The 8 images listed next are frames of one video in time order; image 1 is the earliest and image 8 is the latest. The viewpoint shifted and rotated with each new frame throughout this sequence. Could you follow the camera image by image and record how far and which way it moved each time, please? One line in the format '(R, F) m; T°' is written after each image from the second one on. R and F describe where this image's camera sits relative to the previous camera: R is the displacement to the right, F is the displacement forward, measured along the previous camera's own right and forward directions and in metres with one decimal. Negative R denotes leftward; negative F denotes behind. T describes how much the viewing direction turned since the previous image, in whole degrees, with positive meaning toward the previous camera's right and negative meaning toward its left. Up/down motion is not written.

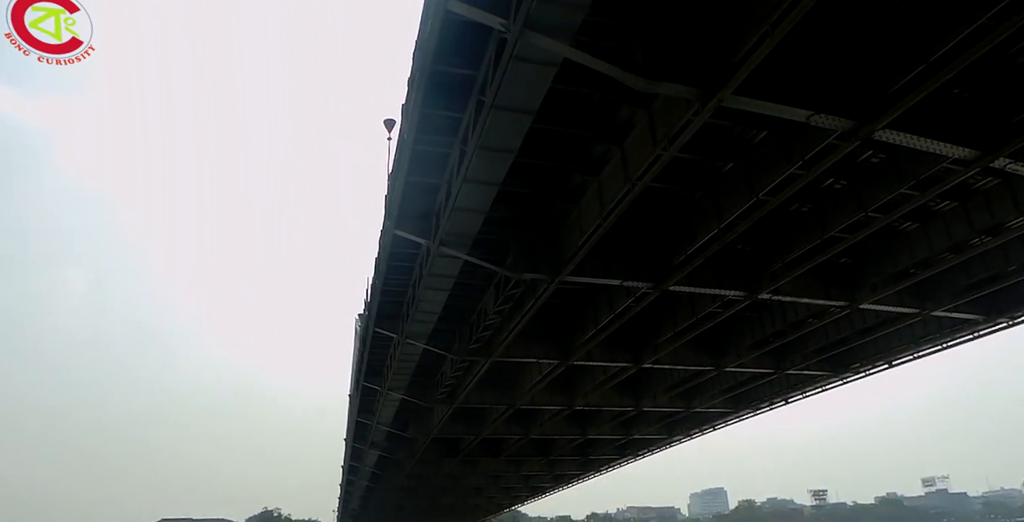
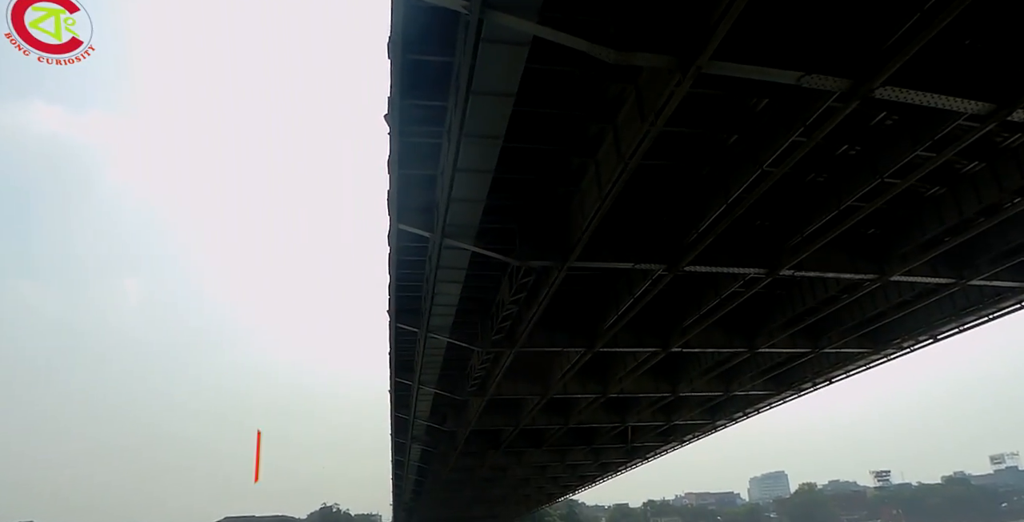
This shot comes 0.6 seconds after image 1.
(+1.0, +0.2) m; -4°
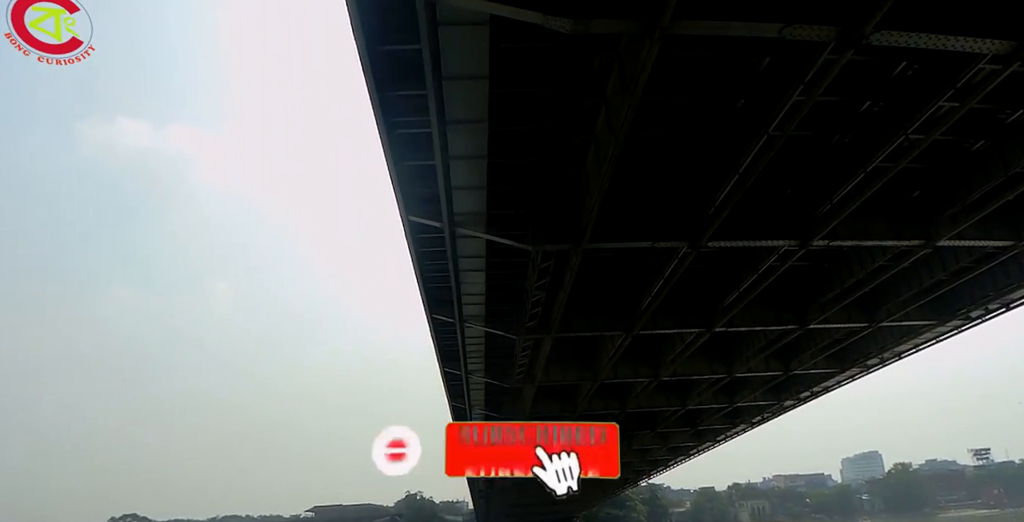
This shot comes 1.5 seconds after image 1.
(+1.4, +0.3) m; -7°
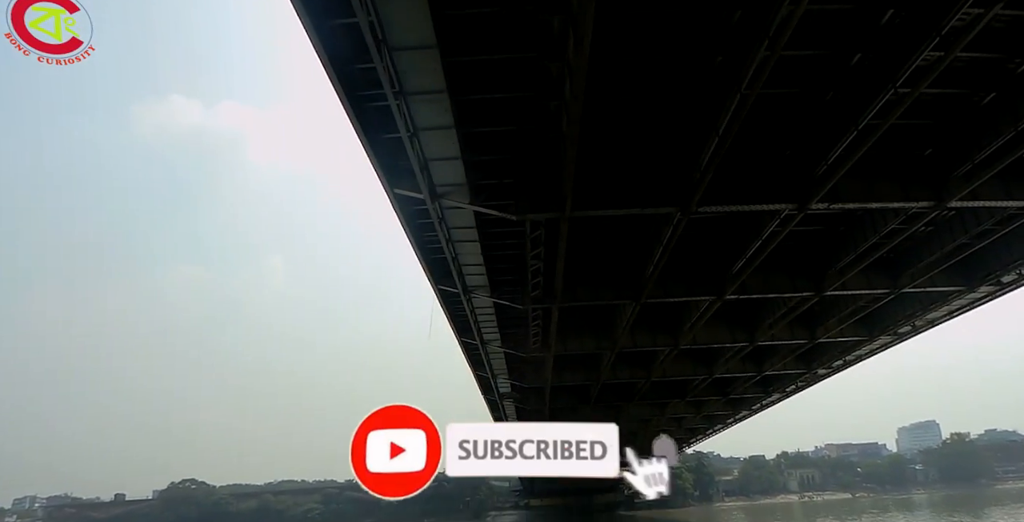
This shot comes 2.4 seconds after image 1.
(+1.5, +0.2) m; -4°
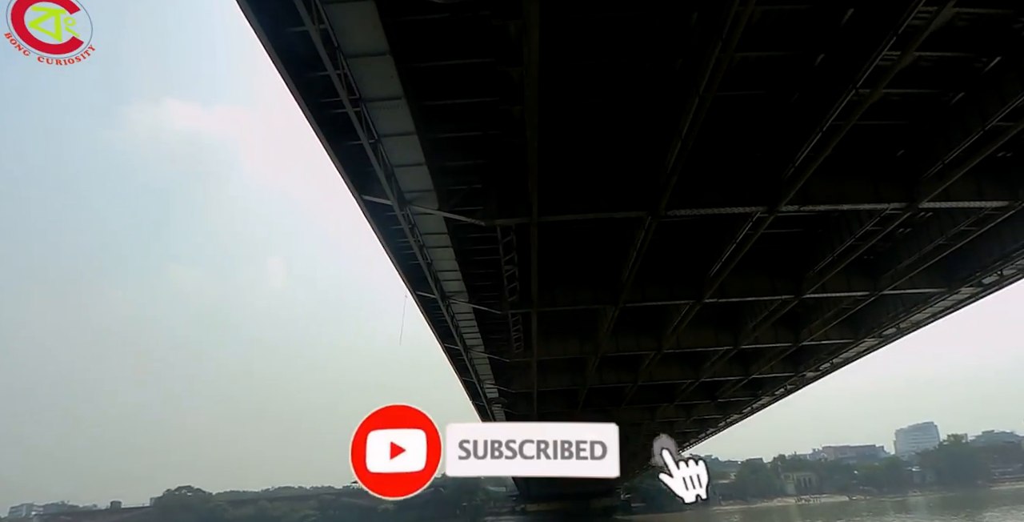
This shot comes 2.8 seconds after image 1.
(+0.7, +0.2) m; 0°
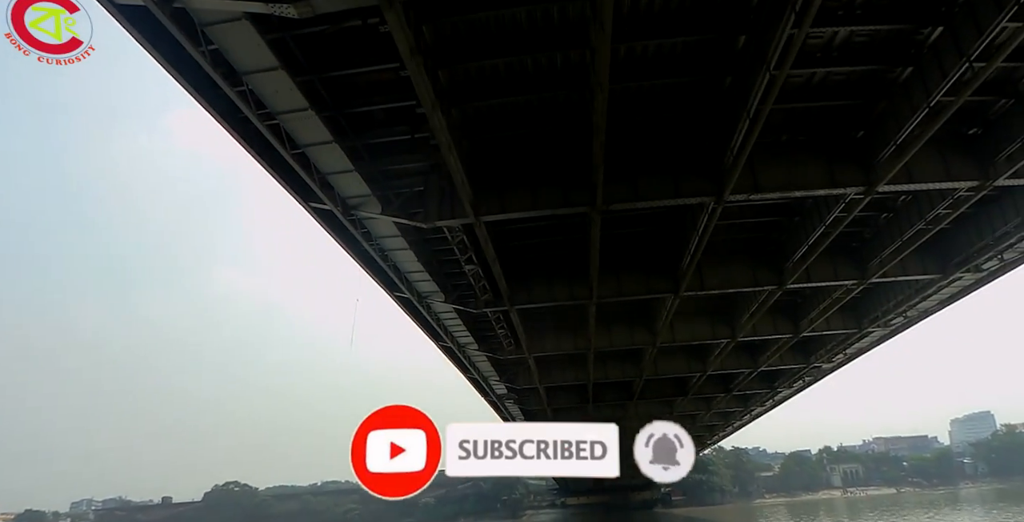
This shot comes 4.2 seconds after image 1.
(+2.3, +0.4) m; -3°
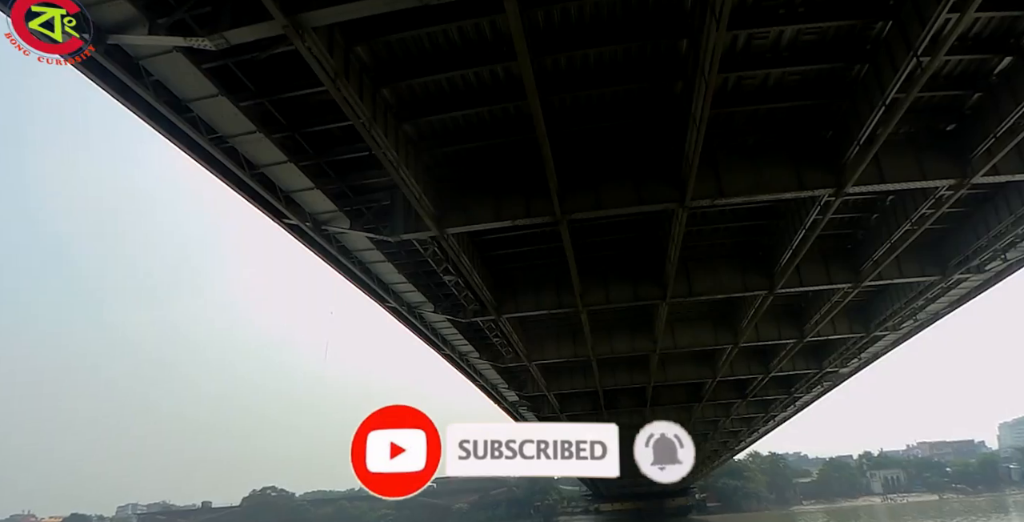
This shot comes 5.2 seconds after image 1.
(+1.6, +0.1) m; -3°
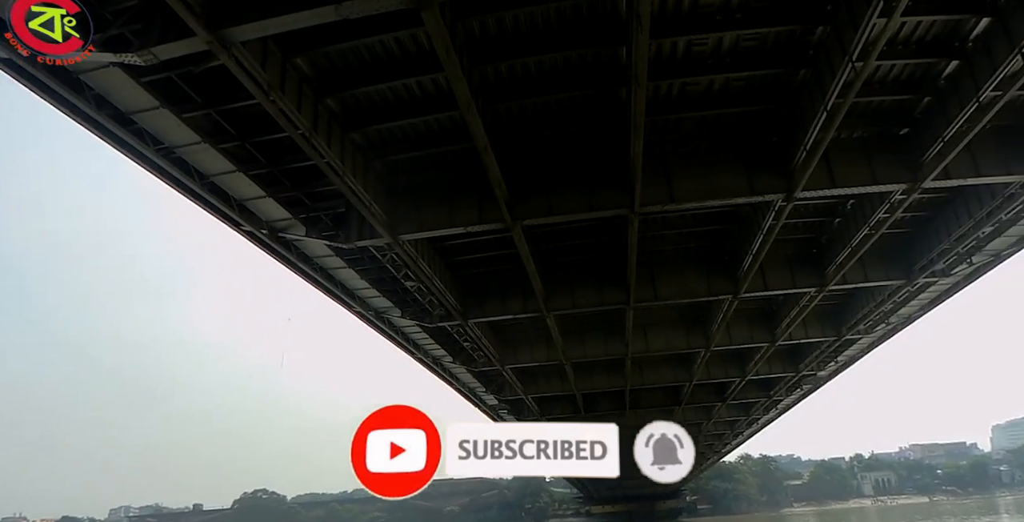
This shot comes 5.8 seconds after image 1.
(+1.1, +0.2) m; +1°
